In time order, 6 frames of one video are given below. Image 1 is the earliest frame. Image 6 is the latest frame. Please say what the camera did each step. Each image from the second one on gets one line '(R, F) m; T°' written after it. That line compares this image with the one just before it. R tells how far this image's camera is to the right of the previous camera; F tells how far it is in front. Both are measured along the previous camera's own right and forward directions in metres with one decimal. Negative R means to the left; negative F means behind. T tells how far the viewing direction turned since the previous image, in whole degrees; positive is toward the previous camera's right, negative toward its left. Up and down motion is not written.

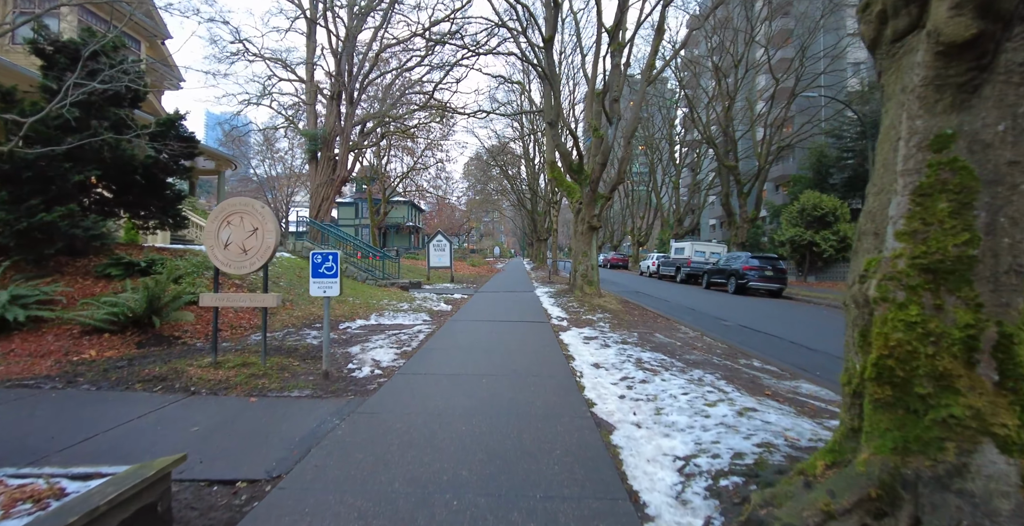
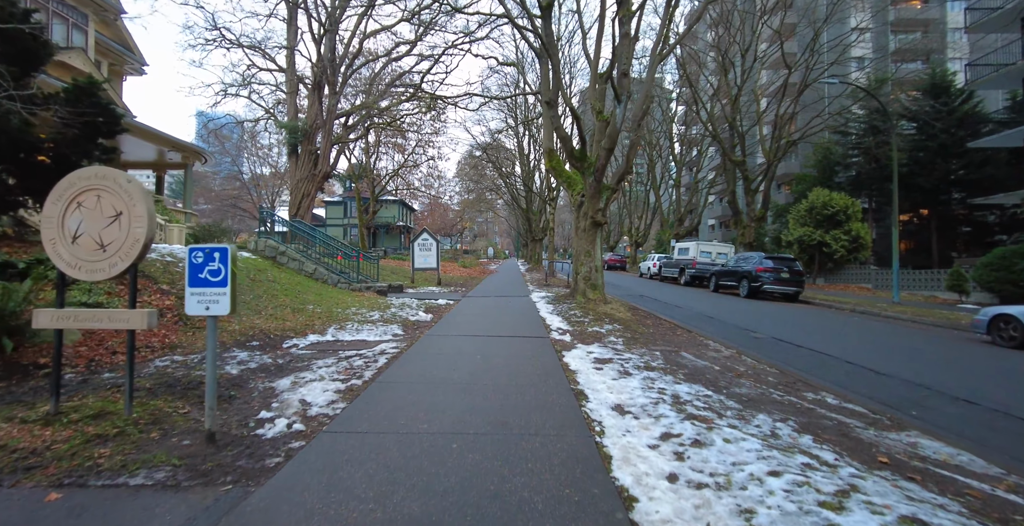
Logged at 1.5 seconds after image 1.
(+0.1, +1.8) m; +1°
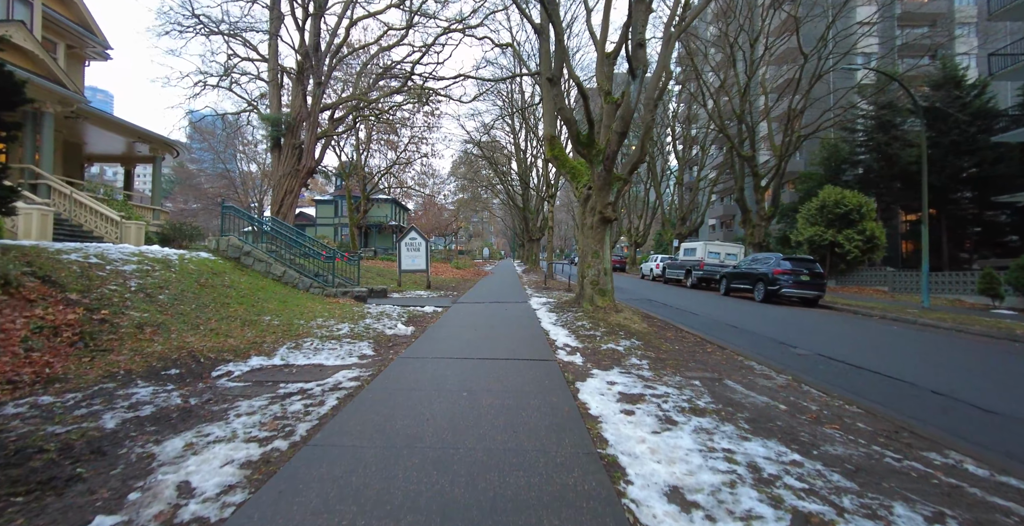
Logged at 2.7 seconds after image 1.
(0.0, +1.6) m; +1°
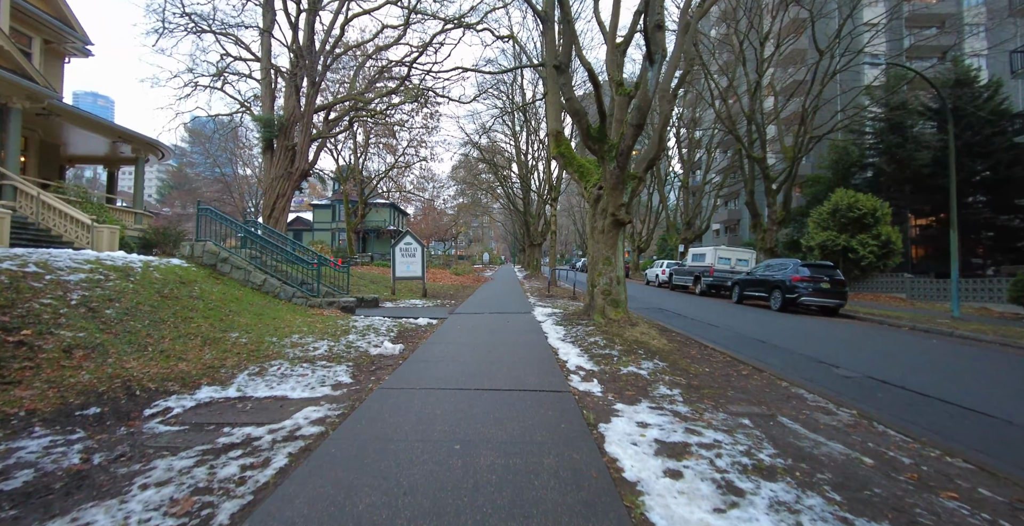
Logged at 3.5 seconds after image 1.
(-0.1, +1.0) m; 0°
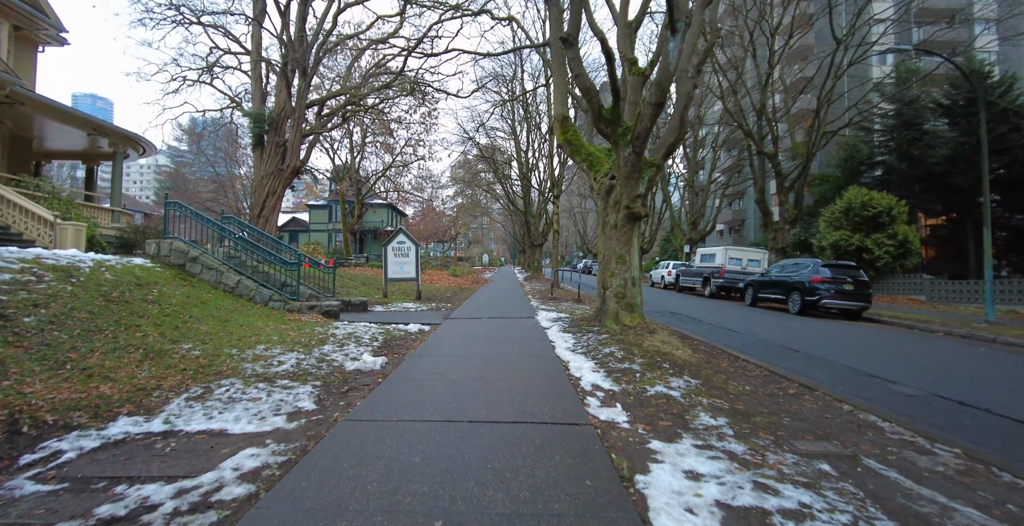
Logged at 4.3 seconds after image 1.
(0.0, +1.1) m; 0°
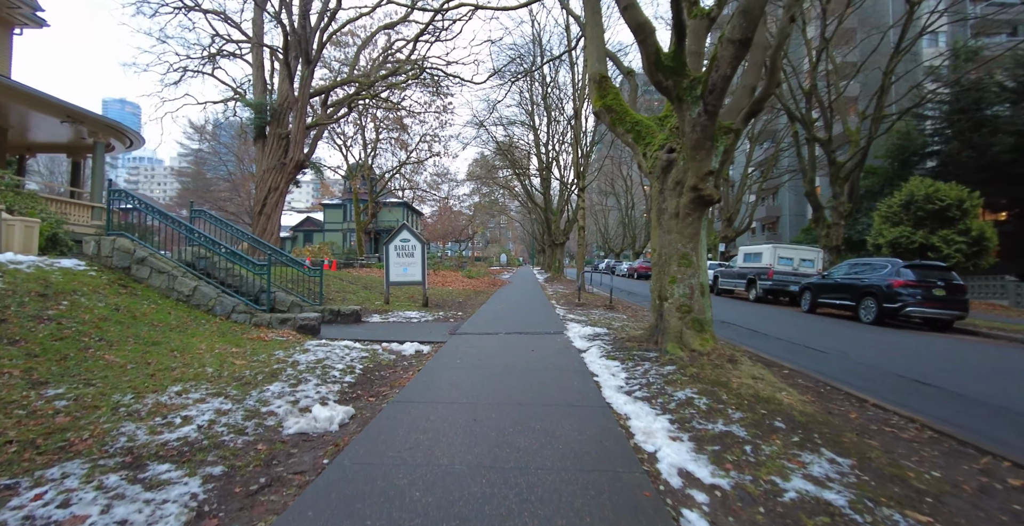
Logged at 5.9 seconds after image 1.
(-0.1, +2.2) m; -3°
